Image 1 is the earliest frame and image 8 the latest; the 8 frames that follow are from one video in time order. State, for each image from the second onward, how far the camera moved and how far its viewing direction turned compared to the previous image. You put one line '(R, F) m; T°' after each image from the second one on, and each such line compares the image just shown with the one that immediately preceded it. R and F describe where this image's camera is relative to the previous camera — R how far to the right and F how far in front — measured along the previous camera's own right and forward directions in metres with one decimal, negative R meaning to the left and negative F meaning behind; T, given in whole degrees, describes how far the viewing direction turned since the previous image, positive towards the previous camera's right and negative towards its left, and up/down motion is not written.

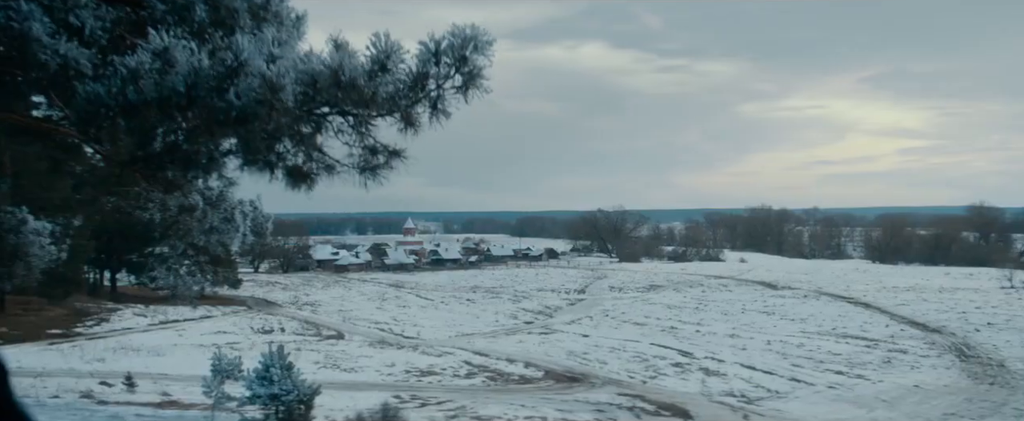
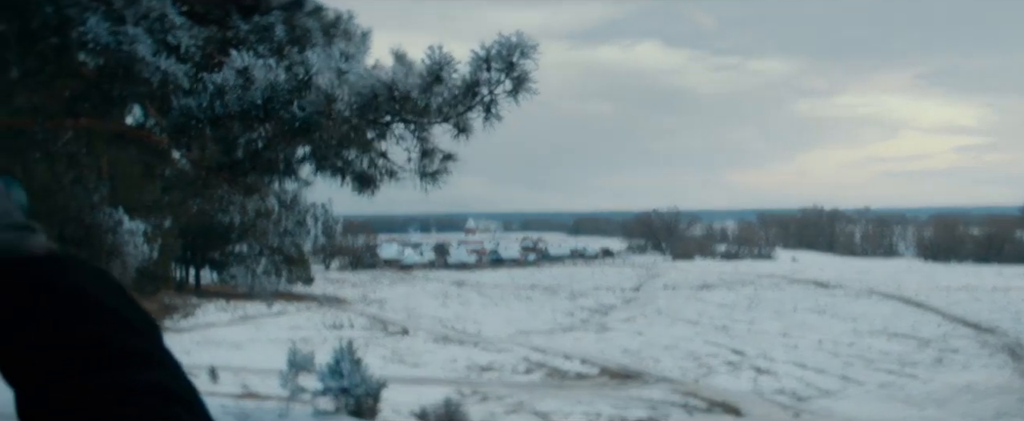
(-0.1, -0.7) m; -3°
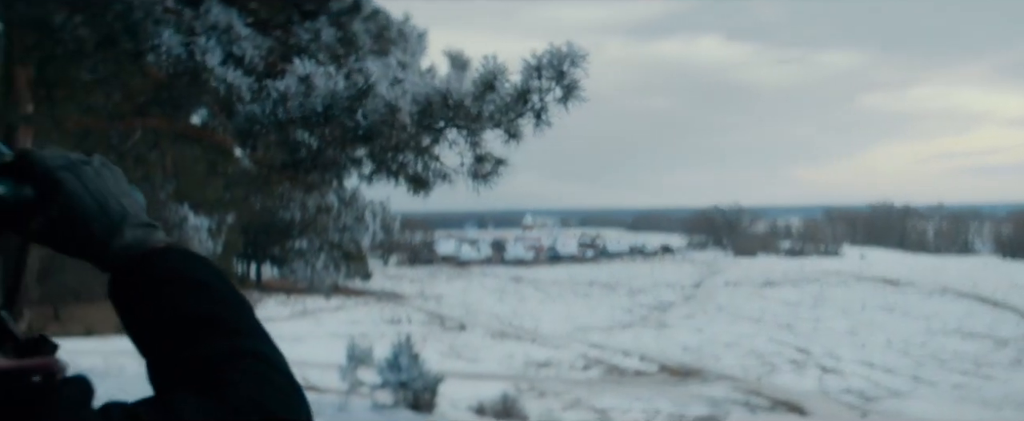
(0.0, 0.0) m; -4°
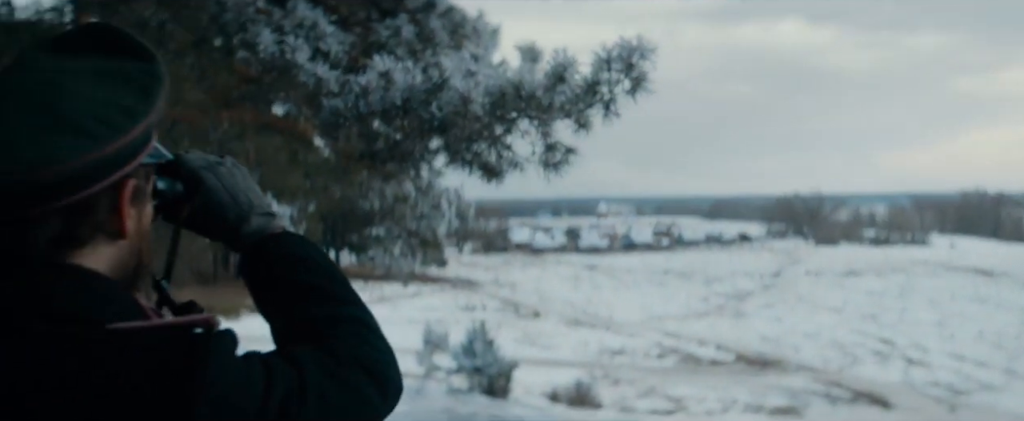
(0.0, -0.2) m; -5°
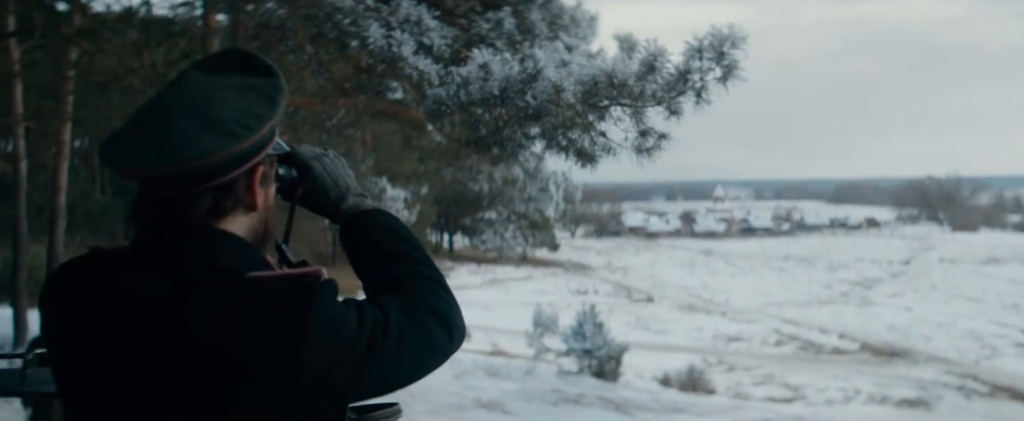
(+0.1, -0.2) m; -7°
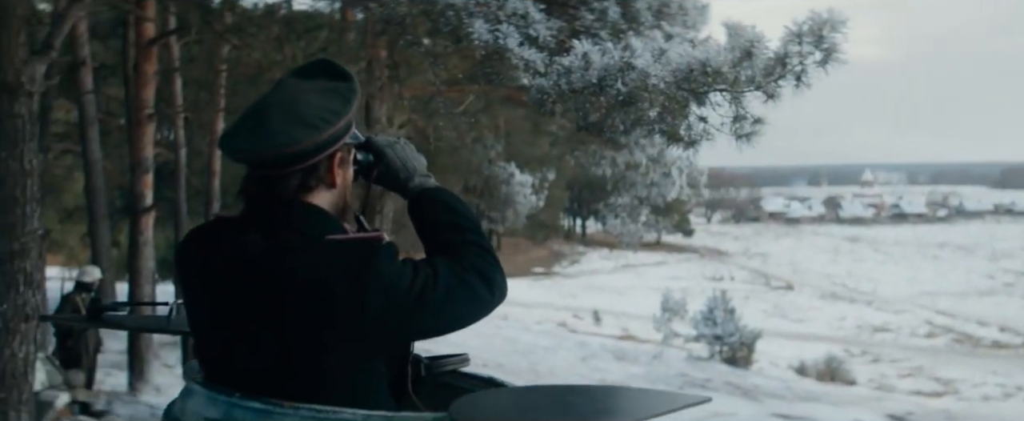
(+0.2, -0.2) m; -8°
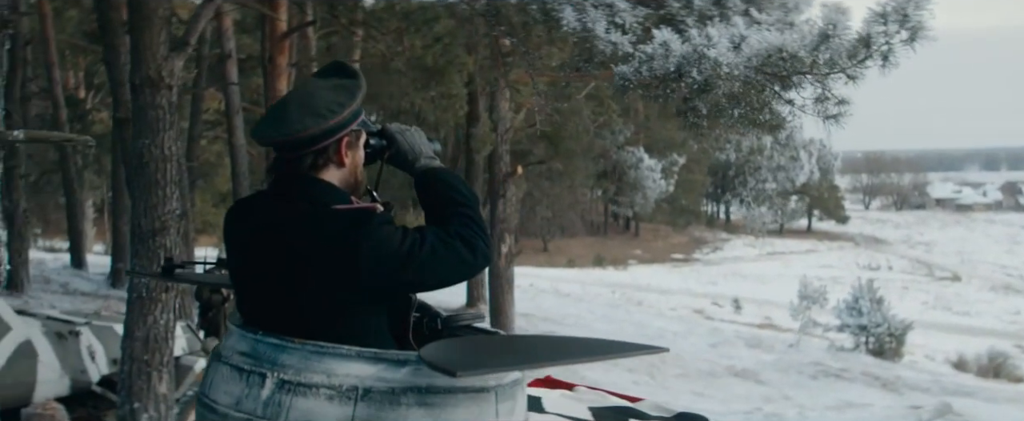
(+0.3, -0.1) m; -9°
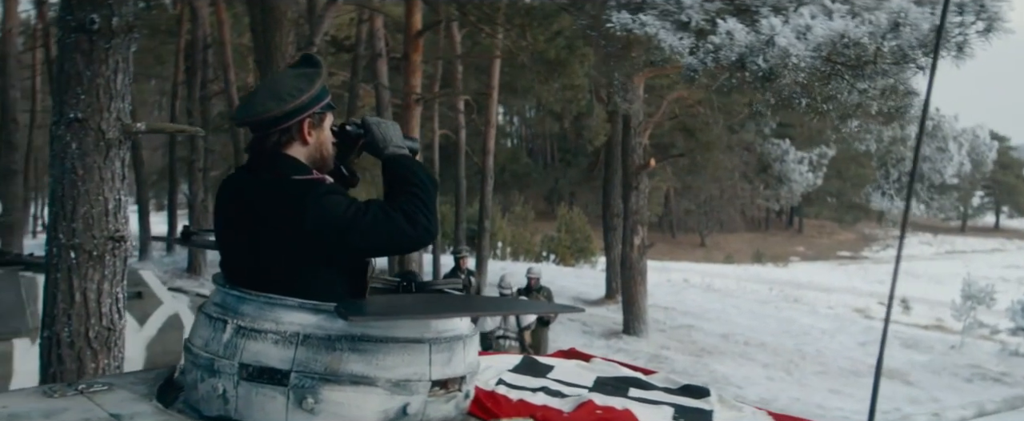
(+0.4, -0.1) m; -10°
